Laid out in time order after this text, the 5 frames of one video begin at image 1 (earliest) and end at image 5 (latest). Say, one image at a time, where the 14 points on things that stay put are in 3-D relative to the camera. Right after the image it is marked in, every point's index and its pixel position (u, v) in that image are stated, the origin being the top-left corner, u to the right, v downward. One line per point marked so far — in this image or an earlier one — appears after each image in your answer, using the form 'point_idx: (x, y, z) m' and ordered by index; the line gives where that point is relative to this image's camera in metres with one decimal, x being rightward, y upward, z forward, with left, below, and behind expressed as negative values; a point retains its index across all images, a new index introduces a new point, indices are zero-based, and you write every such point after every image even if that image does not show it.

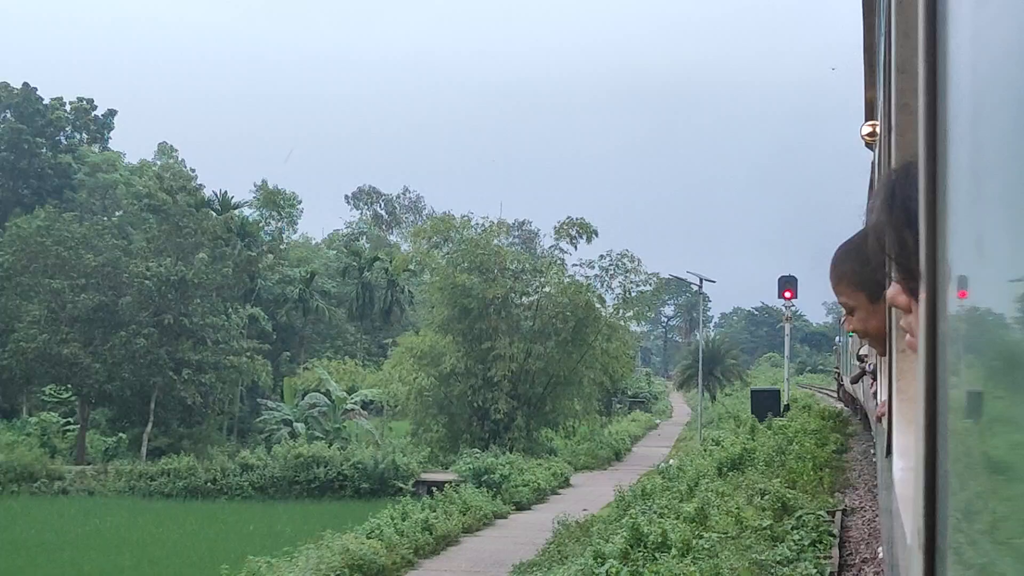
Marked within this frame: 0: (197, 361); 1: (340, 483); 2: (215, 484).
0: (-3.2, -0.7, +19.9) m
1: (-1.6, -1.9, +18.7) m
2: (-2.9, -1.9, +18.9) m
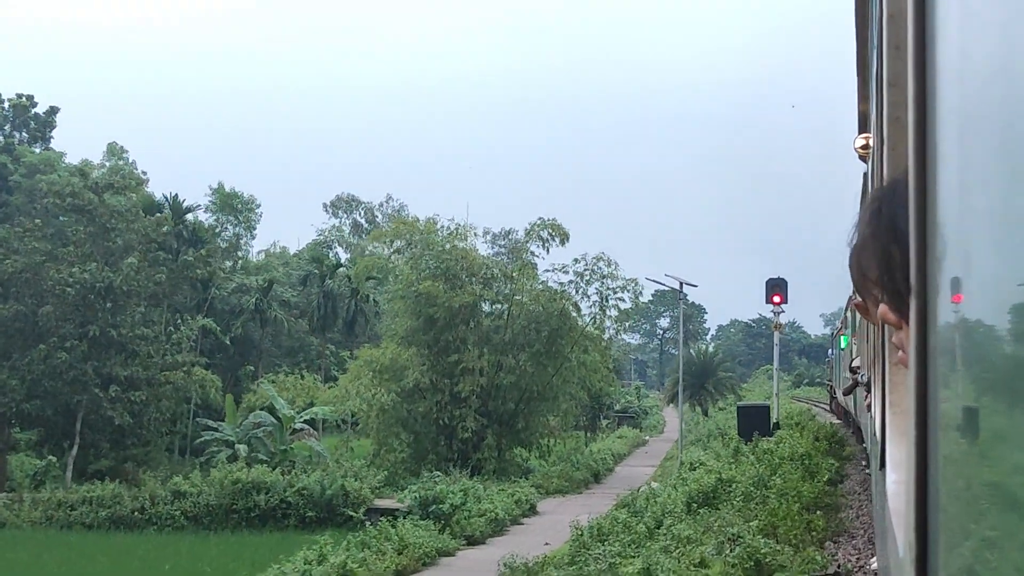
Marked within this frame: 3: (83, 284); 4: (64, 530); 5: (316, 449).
0: (-3.6, -0.8, +18.0) m
1: (-2.0, -1.9, +16.8) m
2: (-3.2, -2.0, +17.0) m
3: (-3.9, 0.0, +17.6) m
4: (-3.9, -2.1, +17.0) m
5: (-1.9, -1.6, +19.0) m
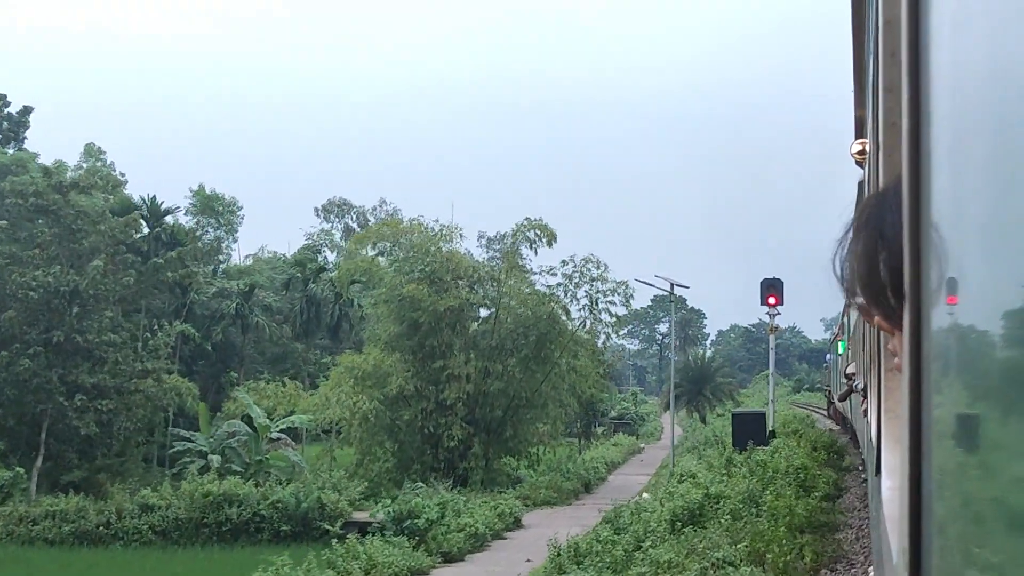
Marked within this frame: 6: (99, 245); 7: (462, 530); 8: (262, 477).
0: (-3.7, -0.9, +17.3) m
1: (-2.1, -2.0, +16.0) m
2: (-3.3, -2.0, +16.2) m
3: (-4.0, 0.0, +16.8) m
4: (-4.0, -2.1, +16.2) m
5: (-2.0, -1.6, +18.3) m
6: (-3.9, +0.4, +18.3) m
7: (-0.3, -1.7, +13.6) m
8: (-2.2, -1.7, +17.5) m
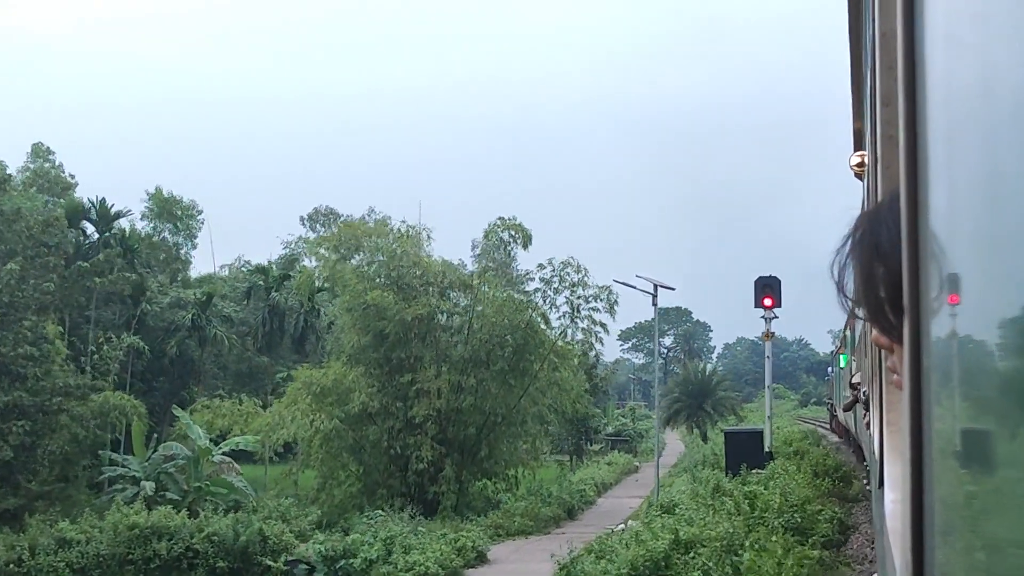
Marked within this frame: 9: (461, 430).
0: (-4.0, -0.9, +15.4) m
1: (-2.4, -2.0, +14.1) m
2: (-3.6, -2.0, +14.3) m
3: (-4.3, -0.1, +14.9) m
4: (-4.3, -2.2, +14.3) m
5: (-2.3, -1.7, +16.4) m
6: (-4.1, +0.3, +16.4) m
7: (-0.6, -1.7, +11.7) m
8: (-2.5, -1.7, +15.6) m
9: (-0.5, -1.4, +19.5) m
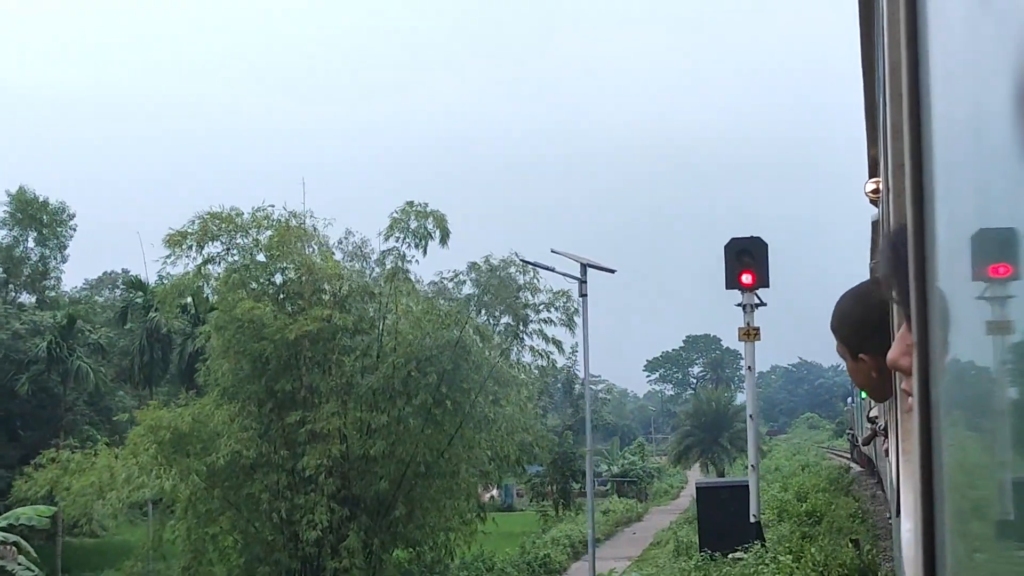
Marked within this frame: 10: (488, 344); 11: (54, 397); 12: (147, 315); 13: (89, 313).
0: (-4.6, -1.0, +10.6) m
1: (-3.0, -2.0, +9.3) m
2: (-4.2, -2.1, +9.5) m
3: (-4.9, -0.1, +10.2) m
4: (-4.9, -2.2, +9.5) m
5: (-2.9, -1.7, +11.6) m
6: (-4.8, +0.2, +11.7) m
7: (-1.3, -1.6, +6.9) m
8: (-3.1, -1.8, +10.8) m
9: (-1.1, -1.5, +14.7) m
10: (-0.2, -0.4, +15.2) m
11: (-4.3, -1.1, +19.0) m
12: (-3.3, -0.3, +17.9) m
13: (-4.0, -0.3, +19.1) m
